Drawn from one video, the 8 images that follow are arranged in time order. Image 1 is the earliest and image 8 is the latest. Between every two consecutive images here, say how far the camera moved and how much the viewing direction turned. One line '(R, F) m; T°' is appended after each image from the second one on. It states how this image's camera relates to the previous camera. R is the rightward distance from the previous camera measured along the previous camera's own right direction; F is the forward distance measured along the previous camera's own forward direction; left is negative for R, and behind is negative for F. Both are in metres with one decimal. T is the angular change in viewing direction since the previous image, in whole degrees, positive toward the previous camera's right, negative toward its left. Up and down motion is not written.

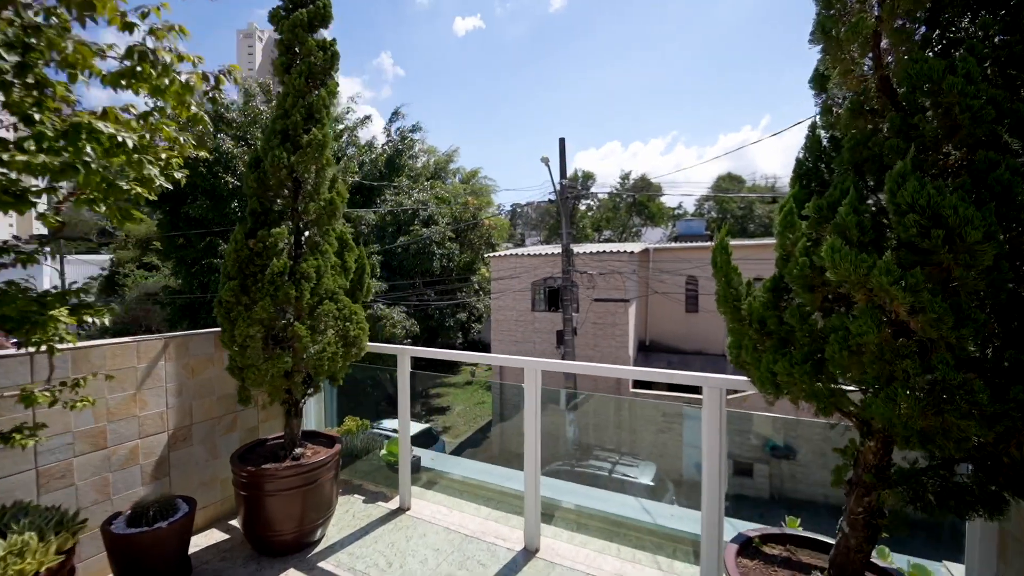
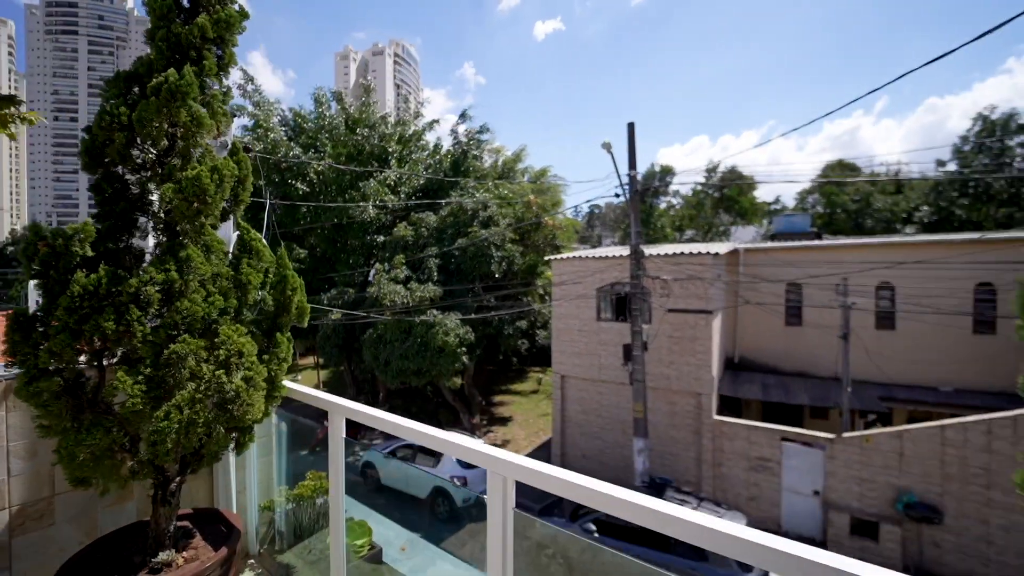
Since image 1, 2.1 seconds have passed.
(+0.4, +1.1) m; -10°
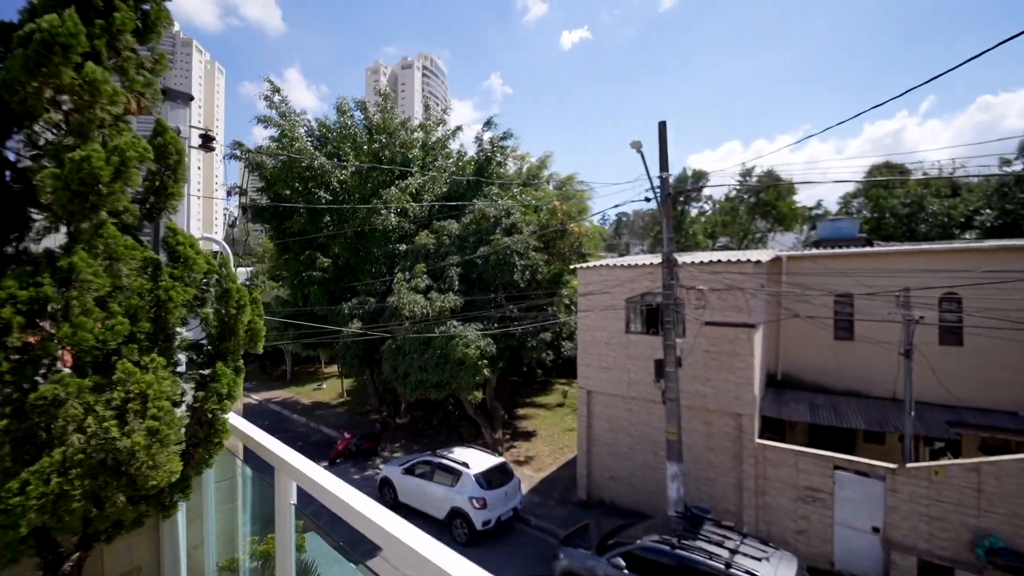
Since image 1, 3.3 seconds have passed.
(+0.1, +0.5) m; -3°
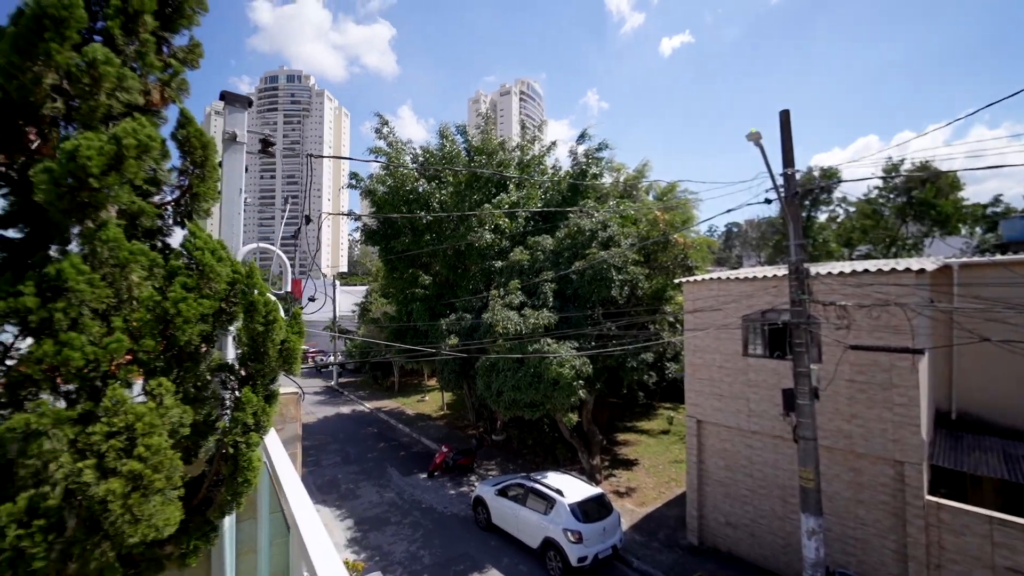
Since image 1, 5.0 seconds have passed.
(0.0, +0.4) m; -13°
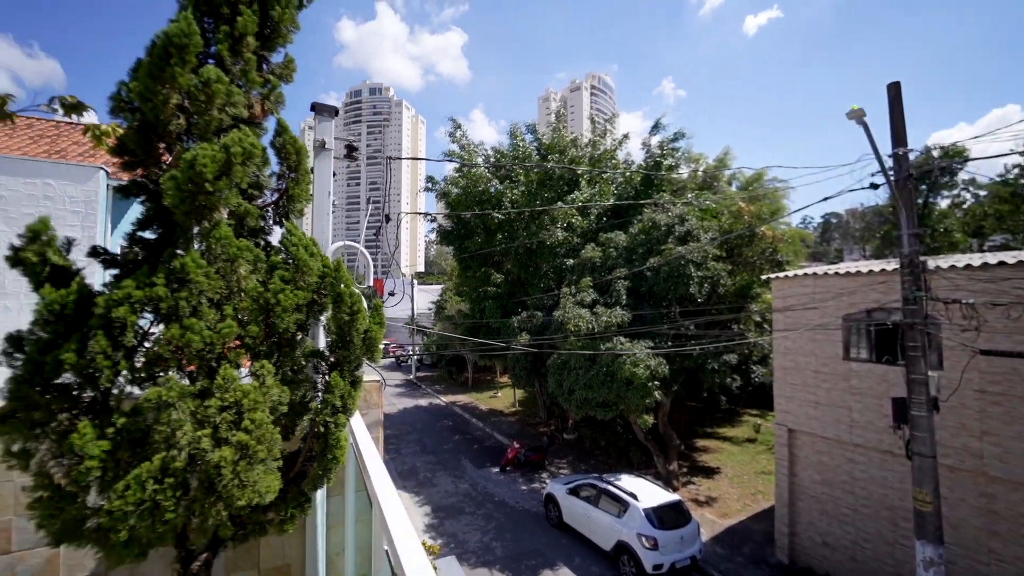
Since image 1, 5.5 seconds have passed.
(0.0, 0.0) m; -9°
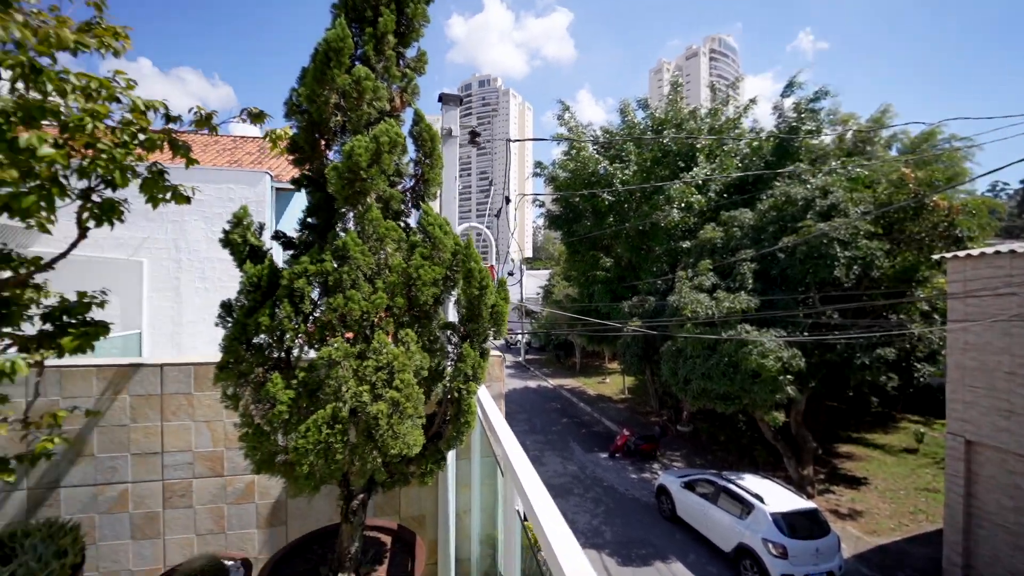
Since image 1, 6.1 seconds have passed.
(-0.1, 0.0) m; -14°
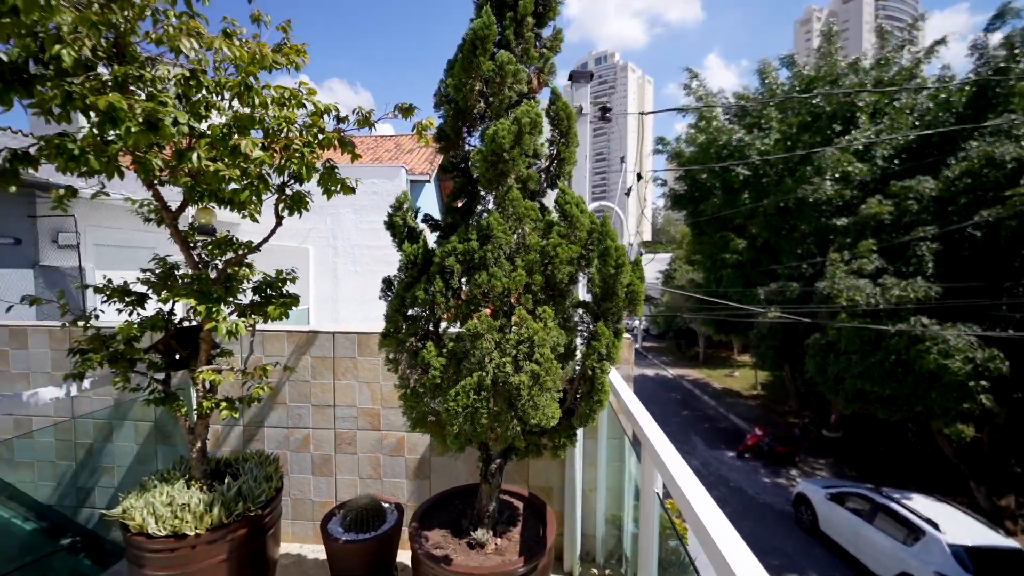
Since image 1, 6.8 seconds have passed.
(-0.1, 0.0) m; -15°
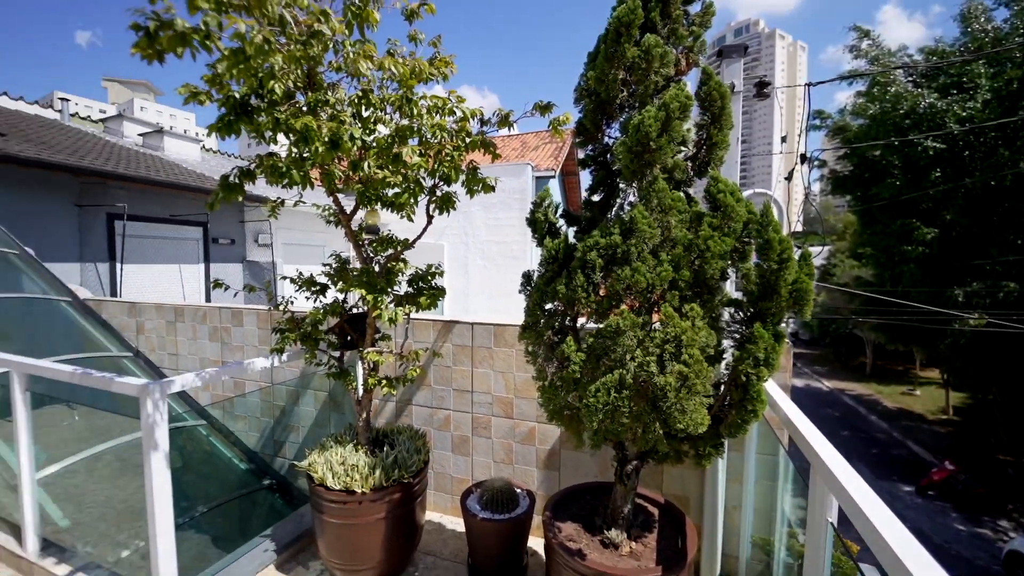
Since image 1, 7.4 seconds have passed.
(-0.1, 0.0) m; -16°
